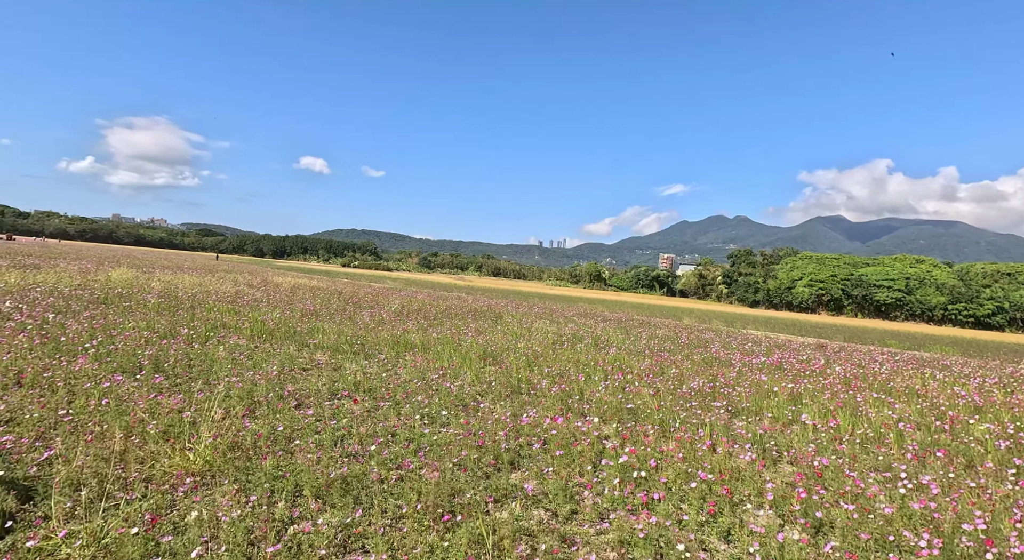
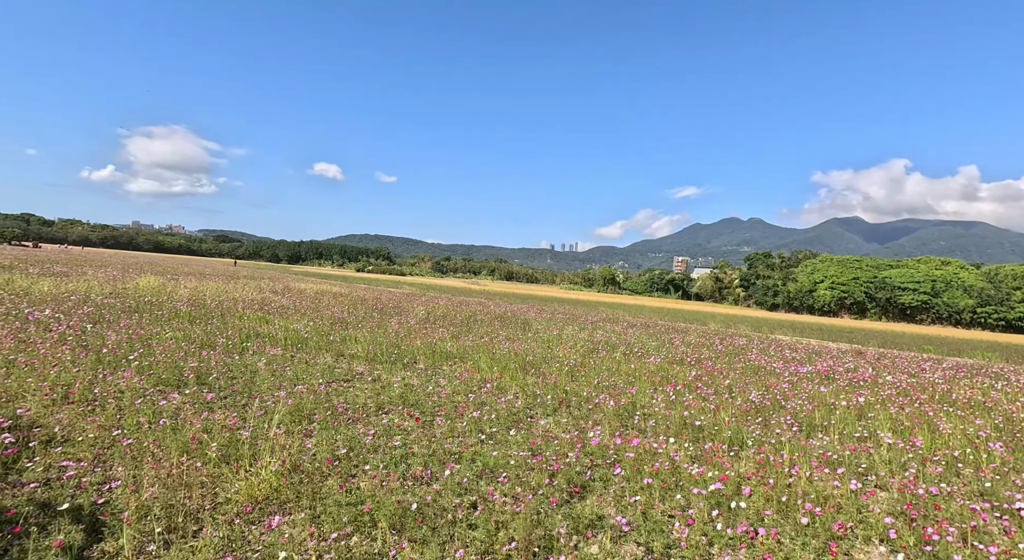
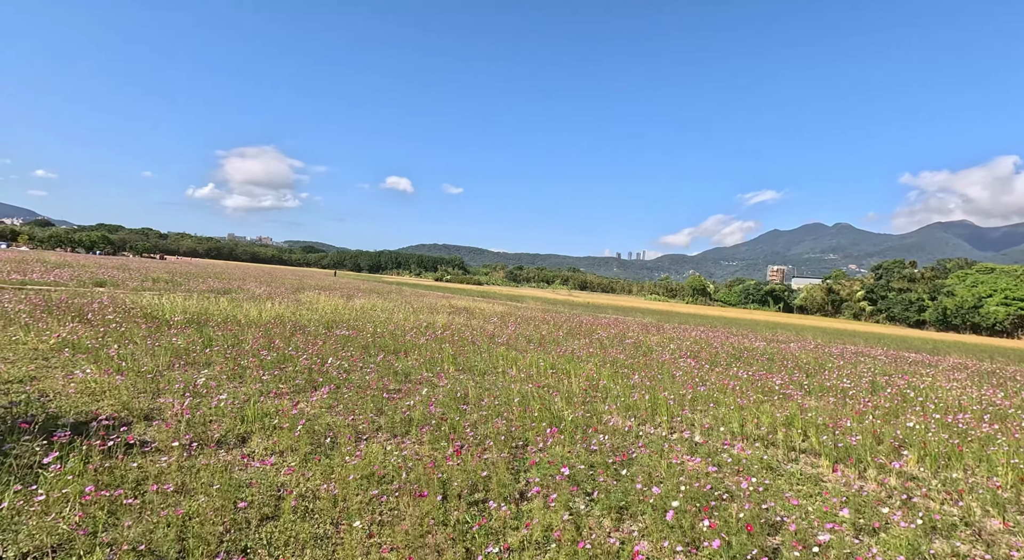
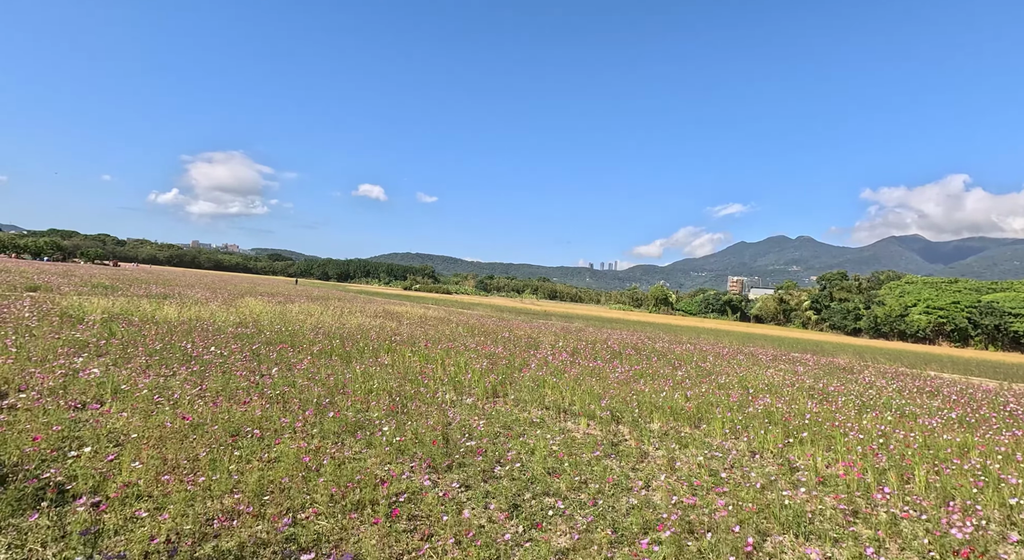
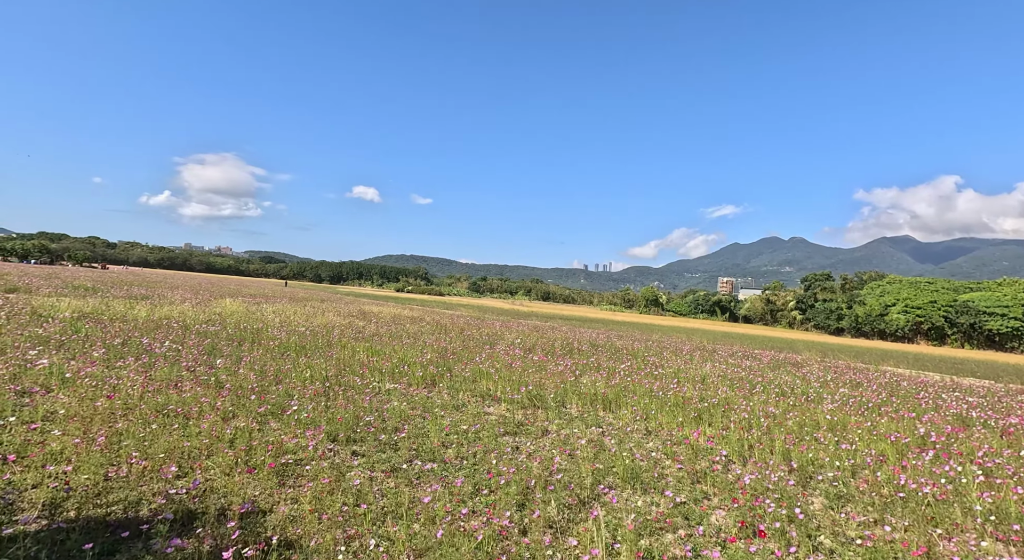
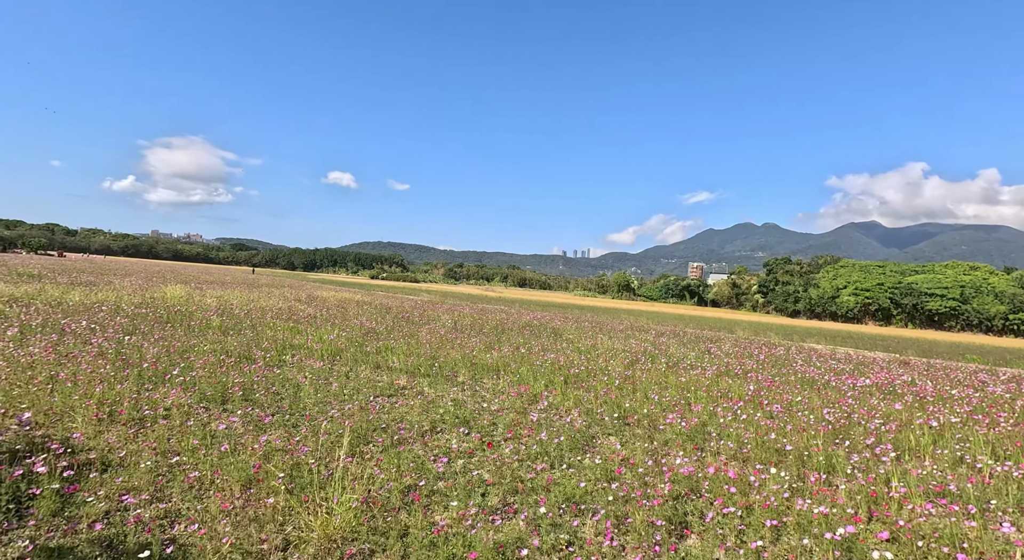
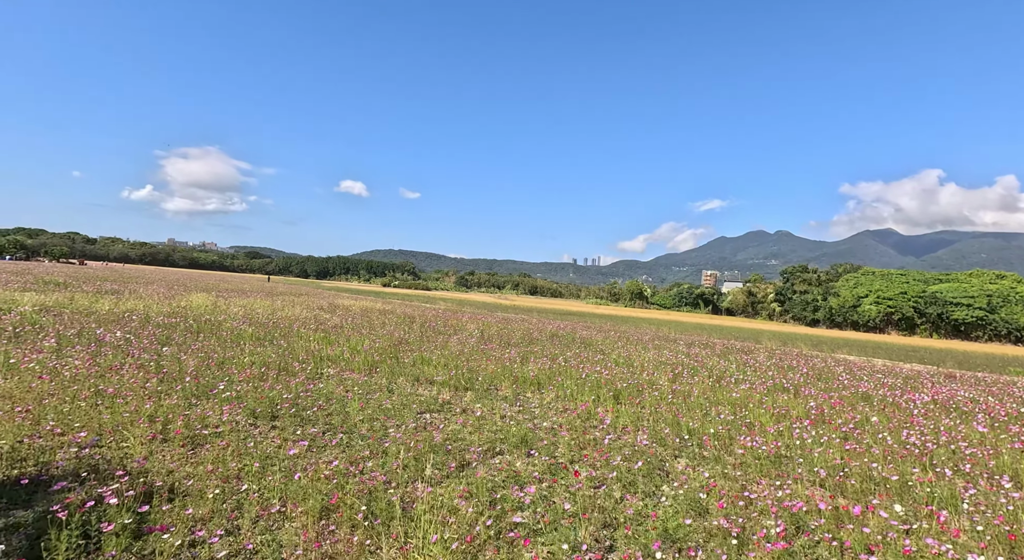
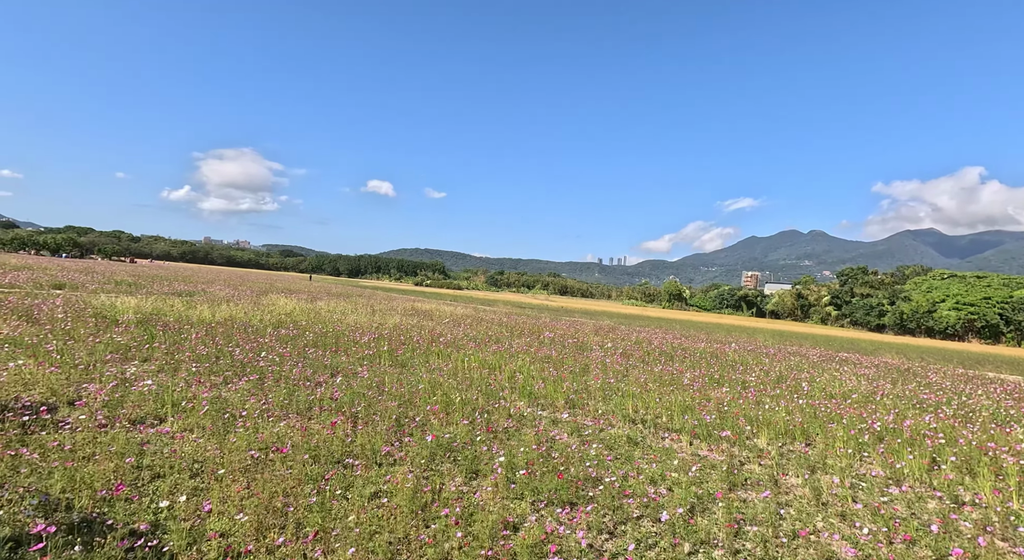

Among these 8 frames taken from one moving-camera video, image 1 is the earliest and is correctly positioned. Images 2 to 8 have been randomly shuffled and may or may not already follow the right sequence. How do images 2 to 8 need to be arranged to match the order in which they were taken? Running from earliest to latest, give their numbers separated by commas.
2, 6, 7, 5, 4, 8, 3
